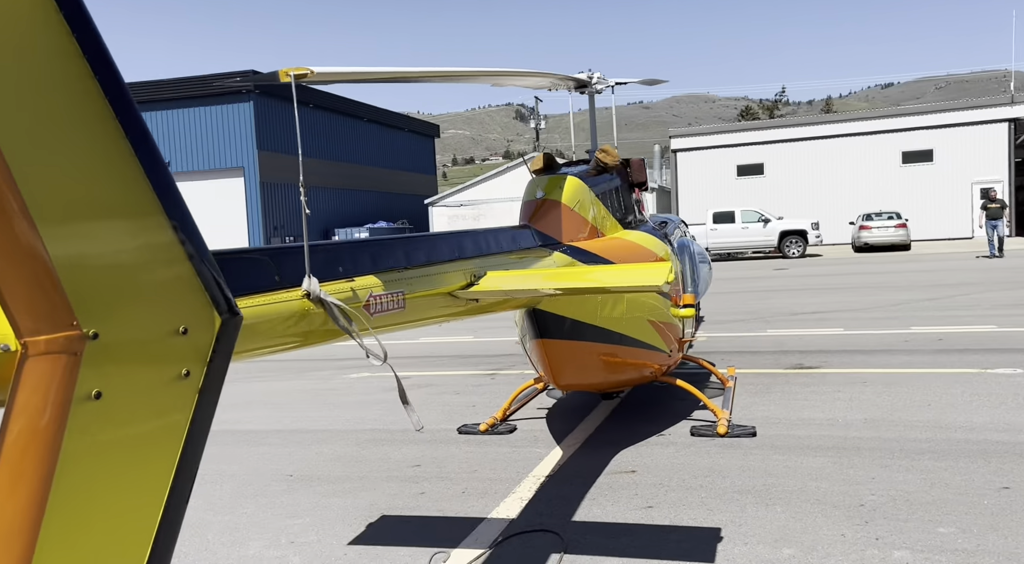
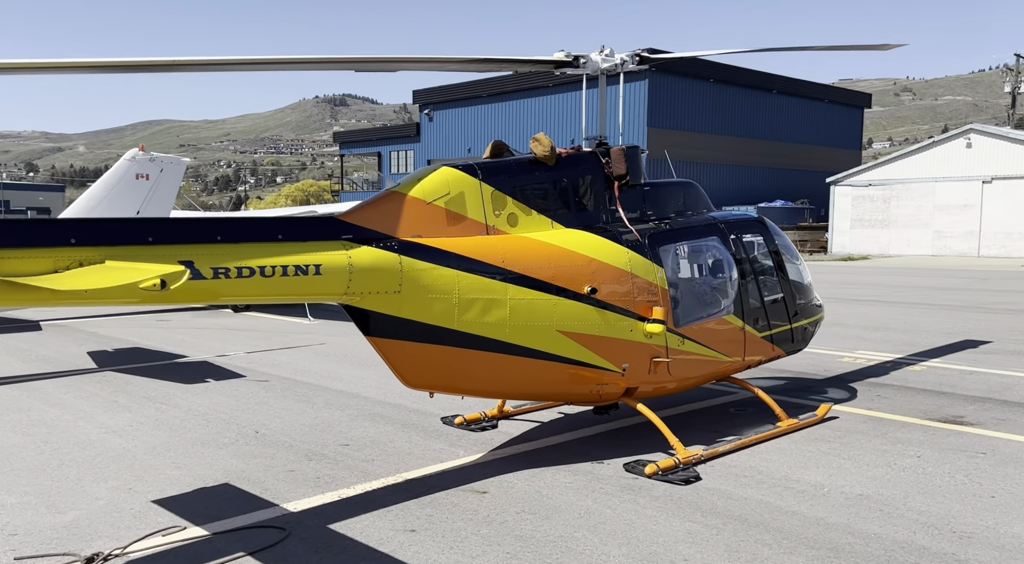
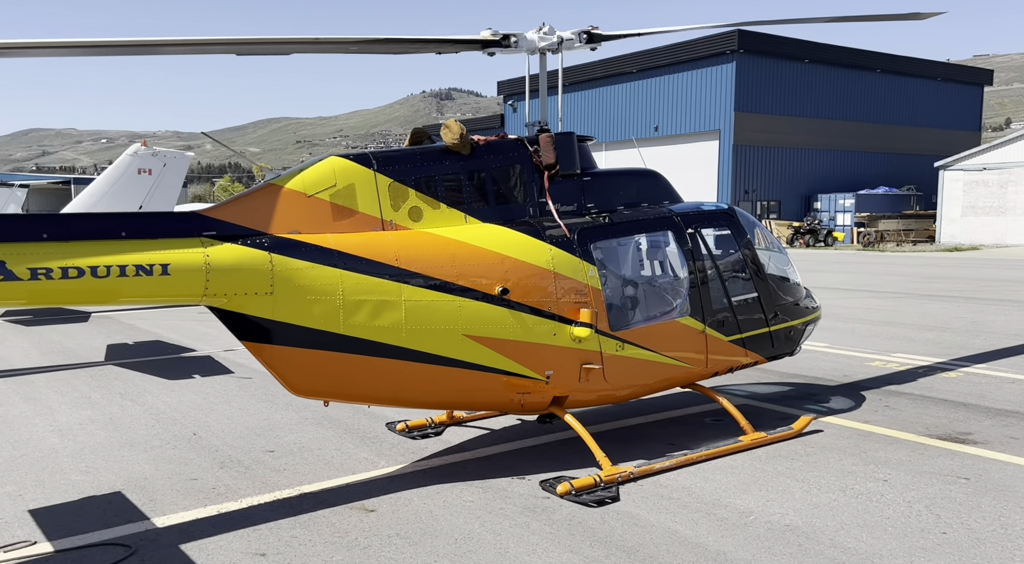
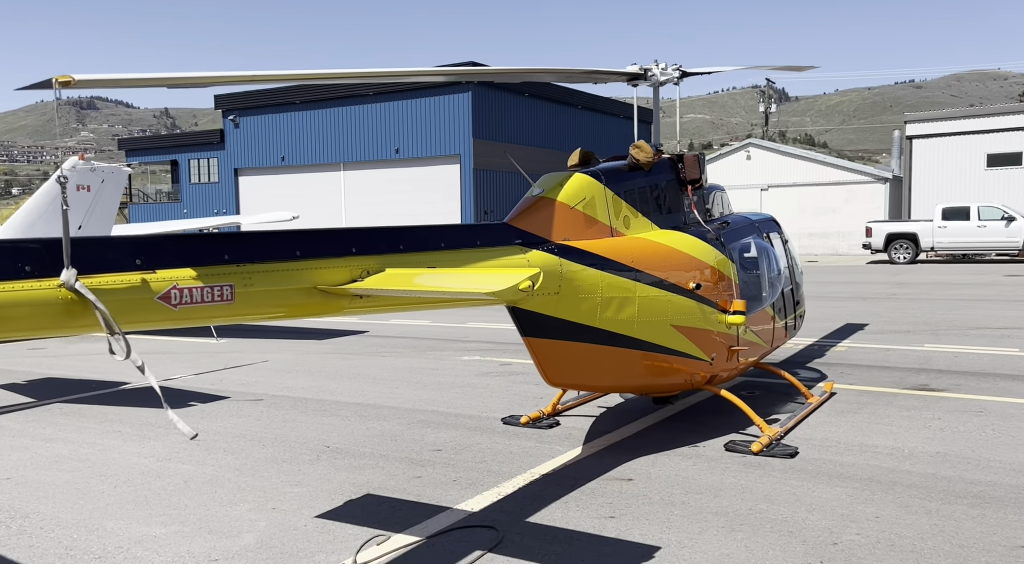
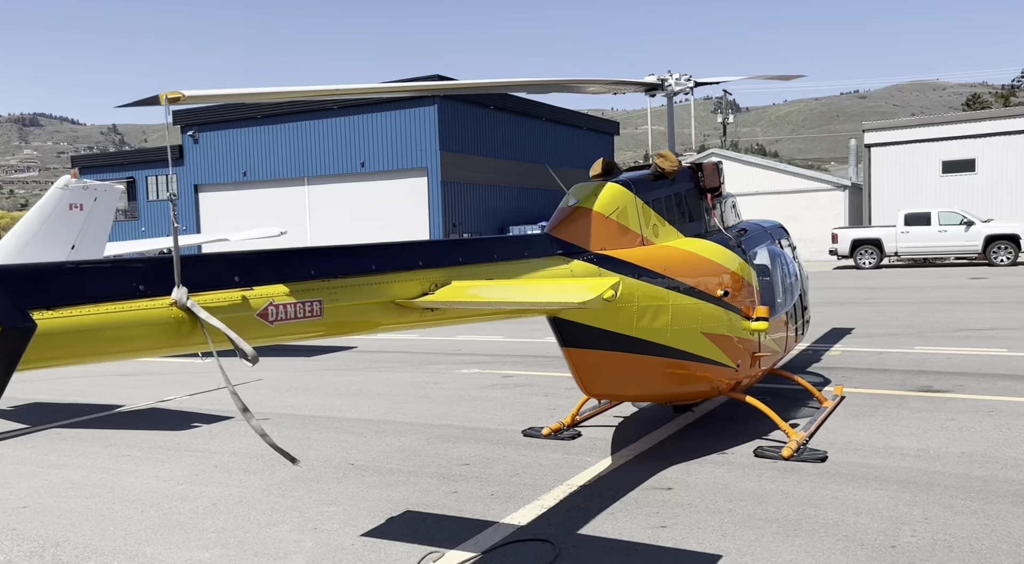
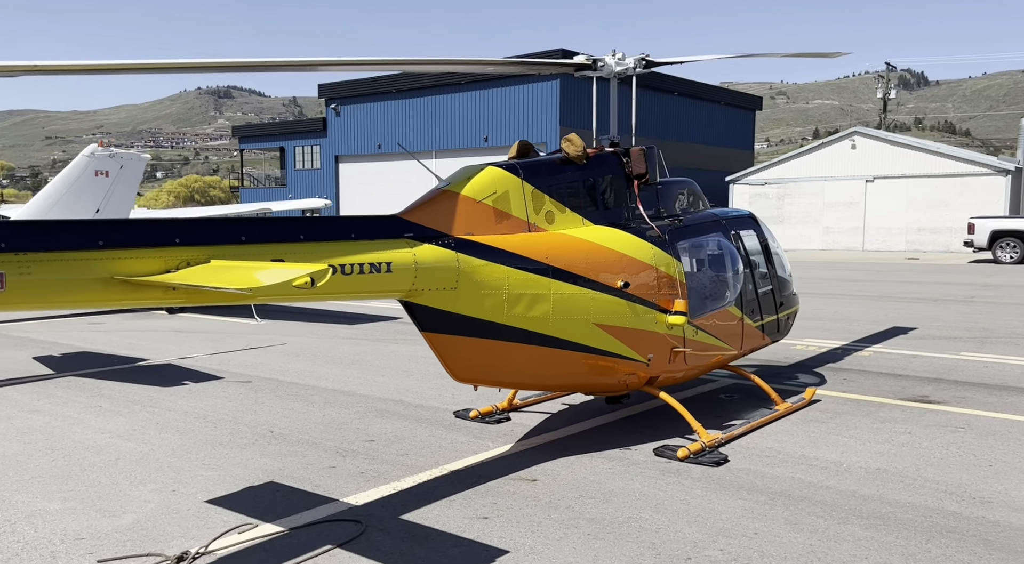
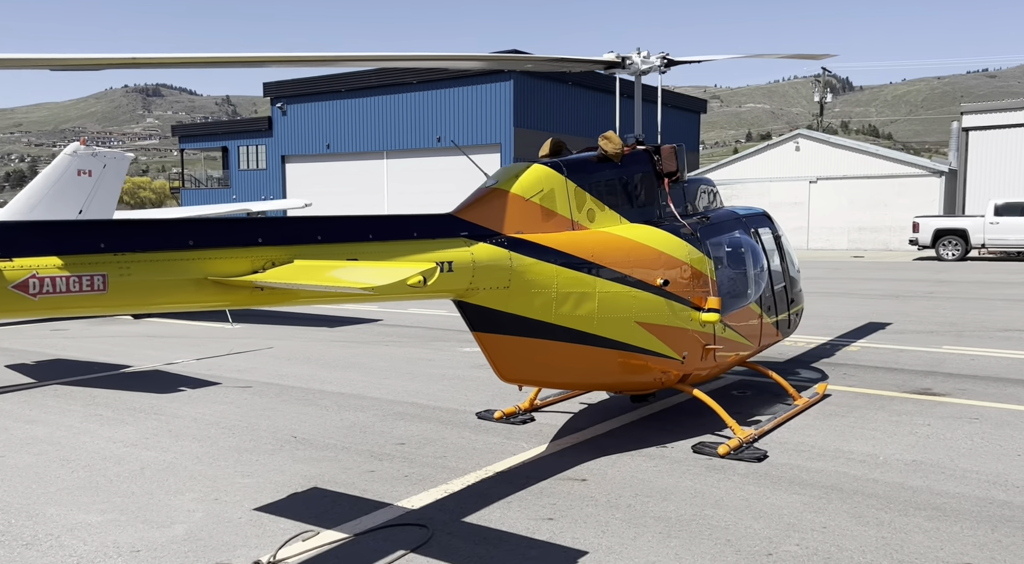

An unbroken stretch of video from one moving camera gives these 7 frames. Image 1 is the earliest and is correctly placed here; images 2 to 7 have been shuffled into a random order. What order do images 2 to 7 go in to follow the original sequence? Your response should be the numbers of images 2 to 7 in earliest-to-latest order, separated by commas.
5, 4, 7, 6, 2, 3
